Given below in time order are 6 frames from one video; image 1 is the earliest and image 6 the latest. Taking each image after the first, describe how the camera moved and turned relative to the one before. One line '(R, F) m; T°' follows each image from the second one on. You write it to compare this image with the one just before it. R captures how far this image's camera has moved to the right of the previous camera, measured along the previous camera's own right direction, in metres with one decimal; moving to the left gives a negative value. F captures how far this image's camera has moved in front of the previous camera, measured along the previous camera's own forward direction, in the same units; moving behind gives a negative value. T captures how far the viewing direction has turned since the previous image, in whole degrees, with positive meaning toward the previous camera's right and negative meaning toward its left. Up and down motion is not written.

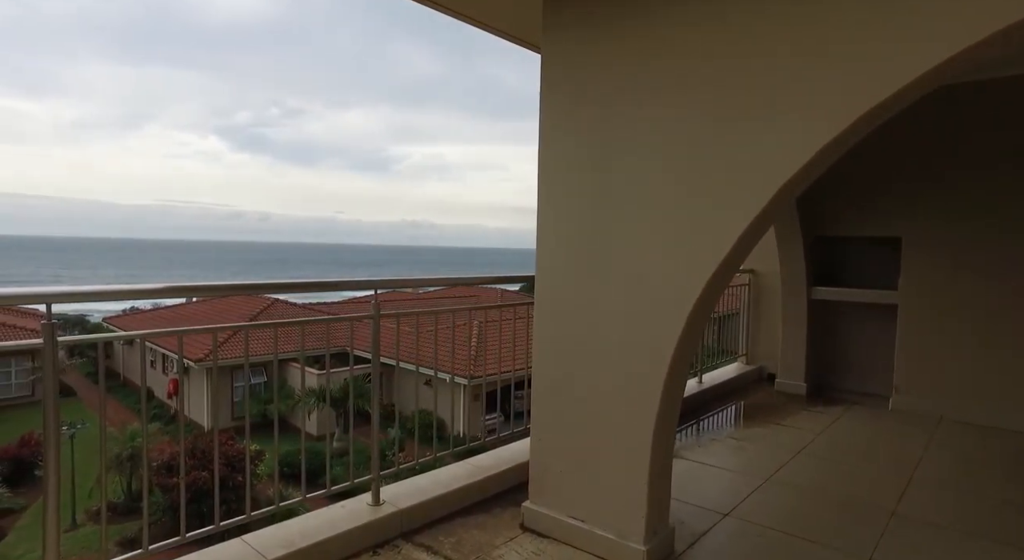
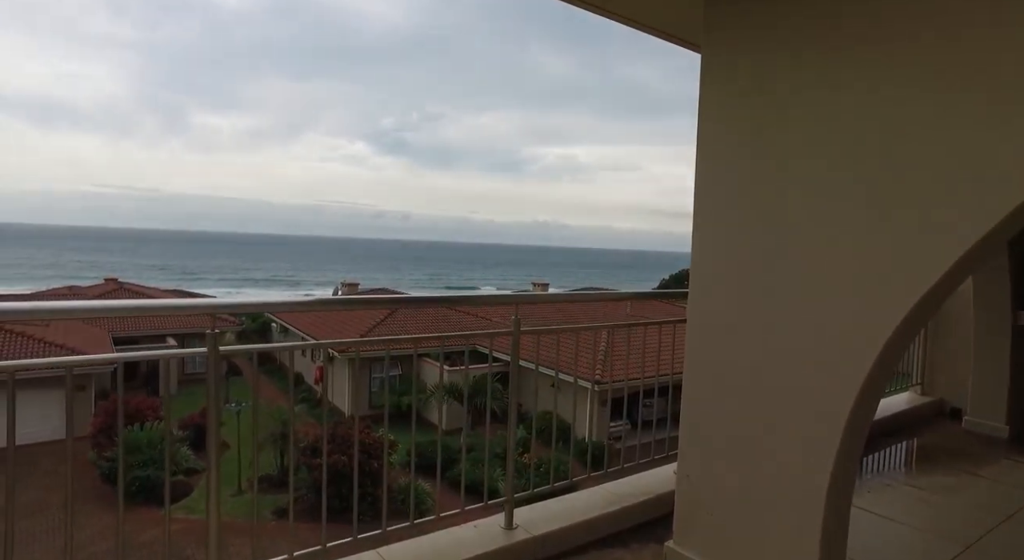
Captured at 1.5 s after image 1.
(-0.1, +0.2) m; -10°
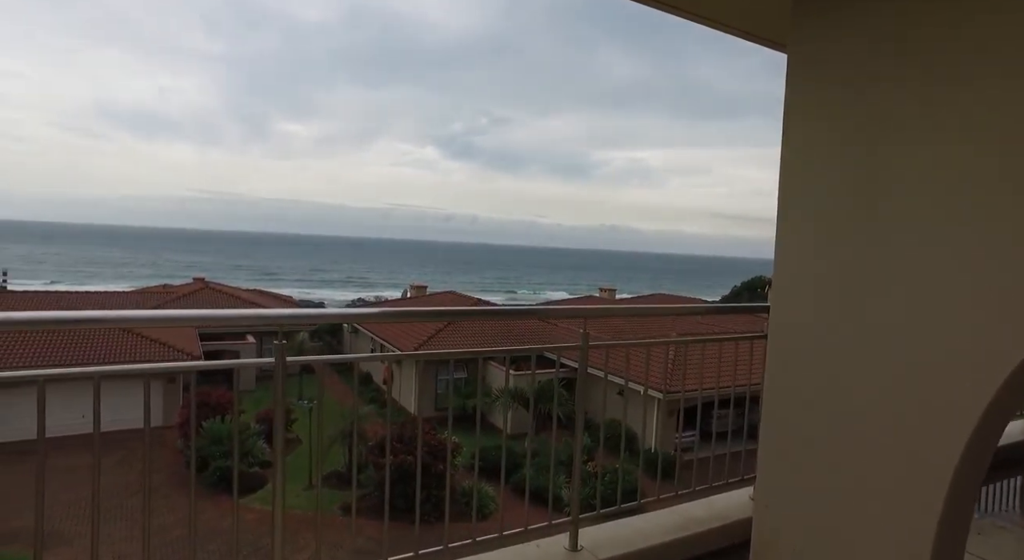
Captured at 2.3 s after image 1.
(0.0, +0.1) m; -5°
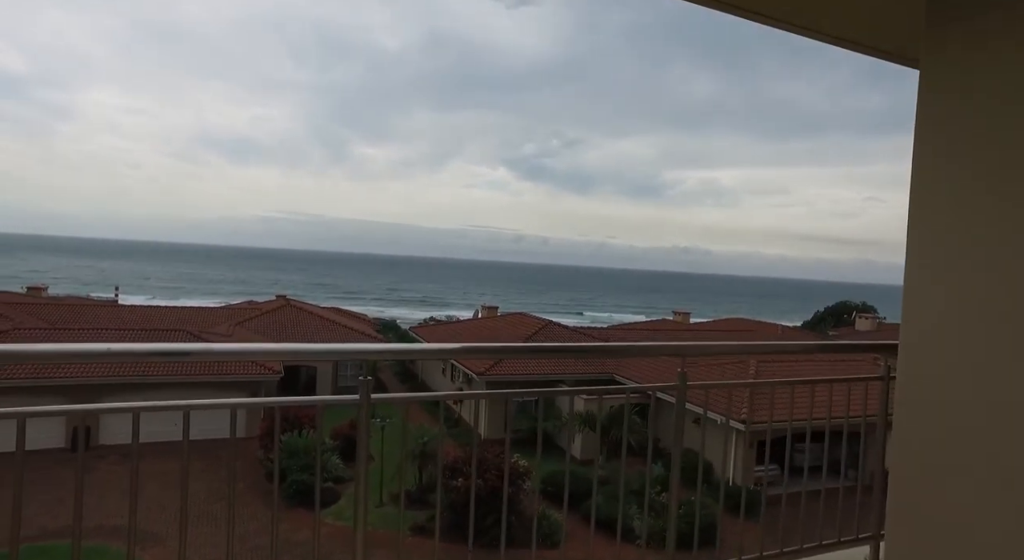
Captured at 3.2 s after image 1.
(0.0, +0.2) m; -5°
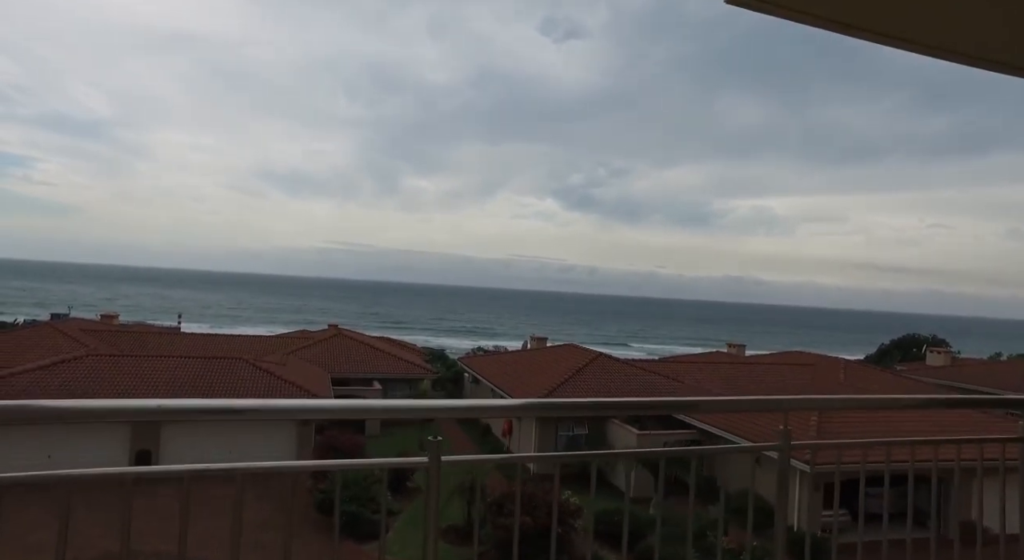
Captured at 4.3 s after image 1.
(0.0, +0.3) m; -4°
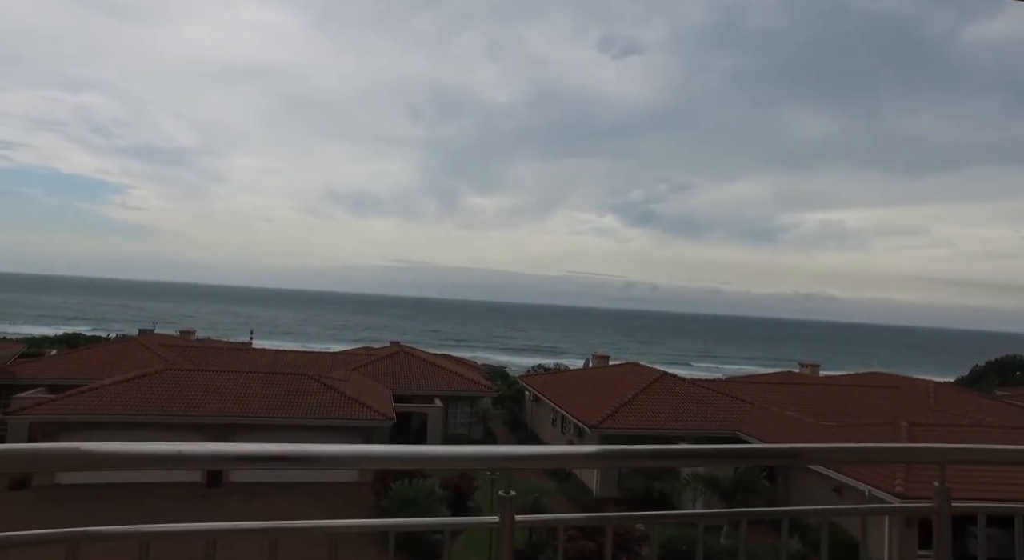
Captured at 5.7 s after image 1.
(-0.1, +0.5) m; -5°
